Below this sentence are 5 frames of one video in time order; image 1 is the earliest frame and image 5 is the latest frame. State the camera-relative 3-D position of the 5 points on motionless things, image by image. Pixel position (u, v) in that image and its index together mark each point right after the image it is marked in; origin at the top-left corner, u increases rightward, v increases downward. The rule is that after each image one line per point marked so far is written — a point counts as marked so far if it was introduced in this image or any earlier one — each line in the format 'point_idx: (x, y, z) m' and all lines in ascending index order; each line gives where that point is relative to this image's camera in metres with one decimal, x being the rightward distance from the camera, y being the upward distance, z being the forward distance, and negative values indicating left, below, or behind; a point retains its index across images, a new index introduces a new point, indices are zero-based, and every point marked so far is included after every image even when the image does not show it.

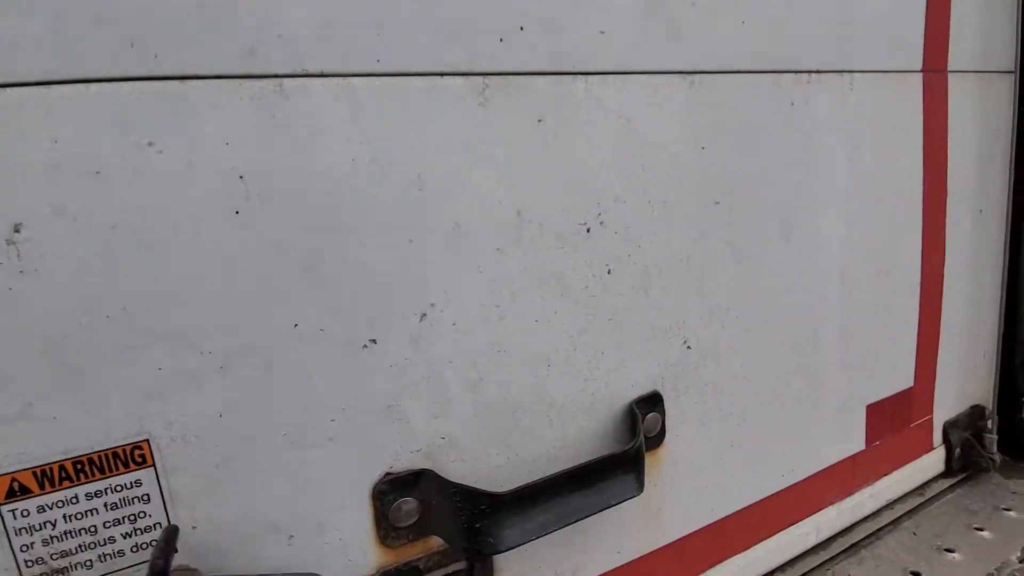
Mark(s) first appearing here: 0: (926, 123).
0: (+0.5, +0.2, +0.6) m
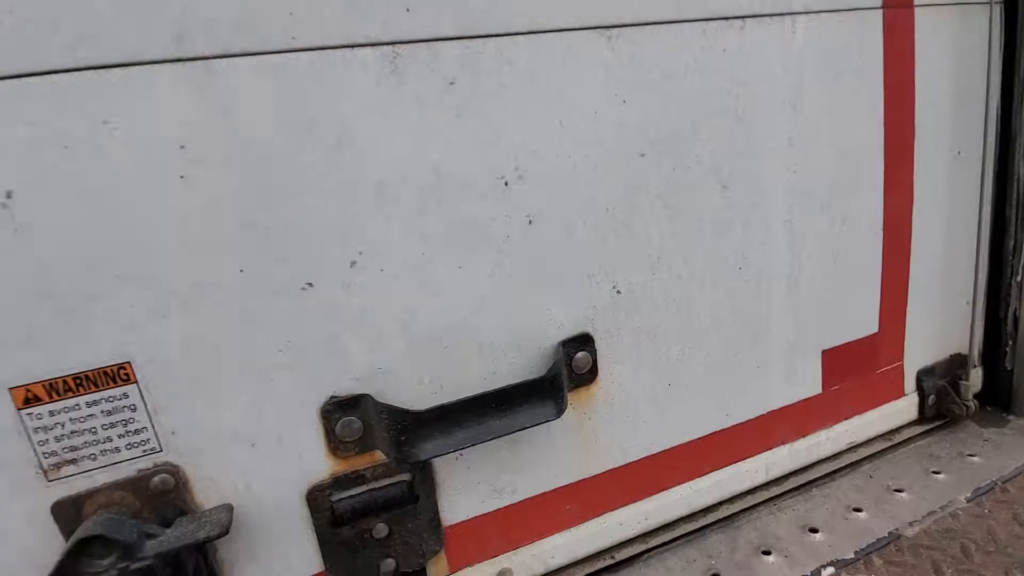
0: (+0.4, +0.3, +0.6) m
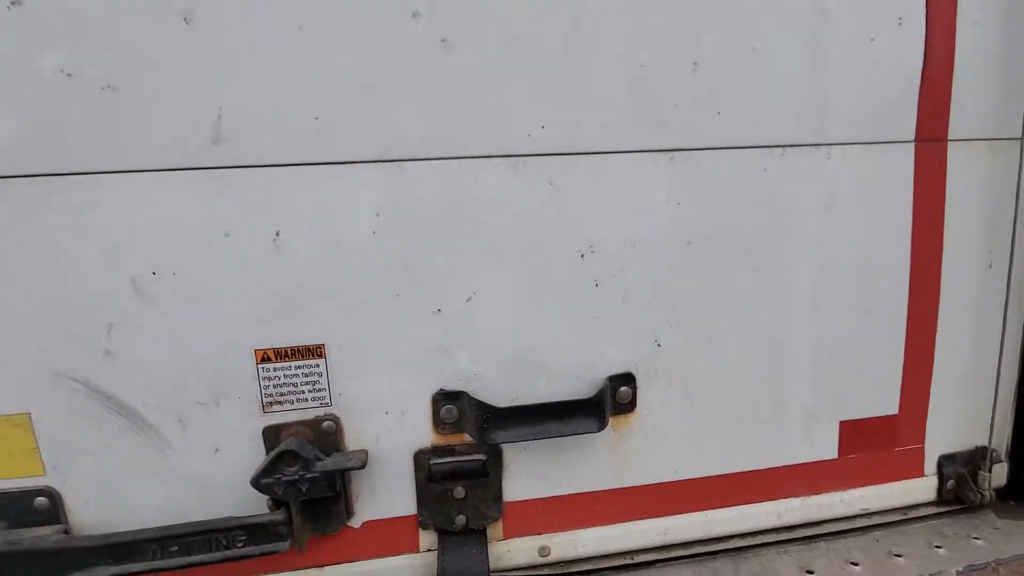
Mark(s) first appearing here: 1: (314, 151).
0: (+0.5, +0.1, +0.7) m
1: (-0.2, +0.2, +0.6) m
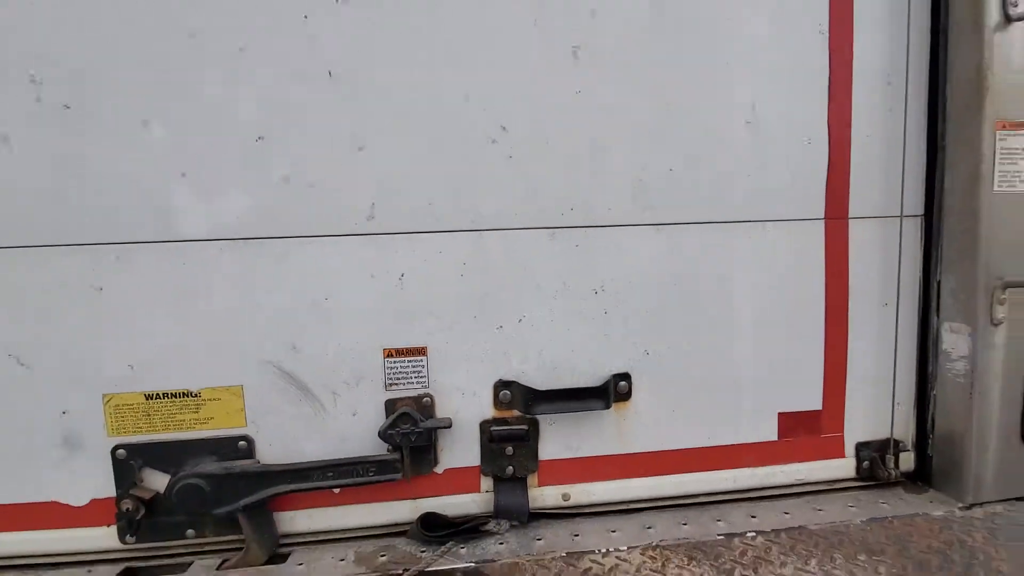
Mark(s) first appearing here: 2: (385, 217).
0: (+0.6, +0.1, +1.0) m
1: (-0.2, +0.1, +0.9) m
2: (-0.2, +0.1, +0.9) m
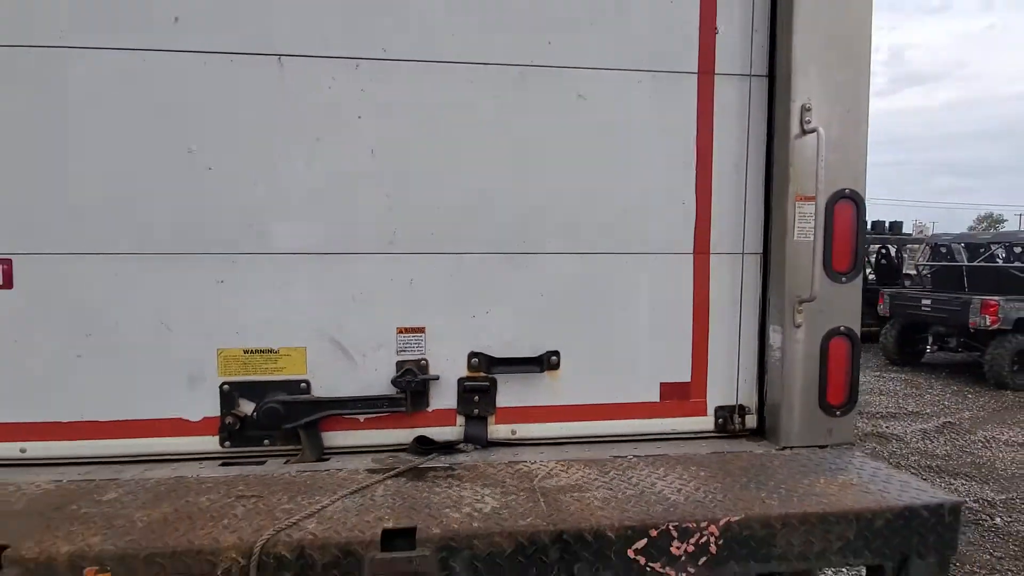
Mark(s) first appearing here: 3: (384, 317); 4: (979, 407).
0: (+0.5, 0.0, +1.5) m
1: (-0.2, +0.1, +1.4) m
2: (-0.3, +0.1, +1.4) m
3: (-0.4, -0.1, +1.4) m
4: (+6.2, -1.6, +6.7) m
